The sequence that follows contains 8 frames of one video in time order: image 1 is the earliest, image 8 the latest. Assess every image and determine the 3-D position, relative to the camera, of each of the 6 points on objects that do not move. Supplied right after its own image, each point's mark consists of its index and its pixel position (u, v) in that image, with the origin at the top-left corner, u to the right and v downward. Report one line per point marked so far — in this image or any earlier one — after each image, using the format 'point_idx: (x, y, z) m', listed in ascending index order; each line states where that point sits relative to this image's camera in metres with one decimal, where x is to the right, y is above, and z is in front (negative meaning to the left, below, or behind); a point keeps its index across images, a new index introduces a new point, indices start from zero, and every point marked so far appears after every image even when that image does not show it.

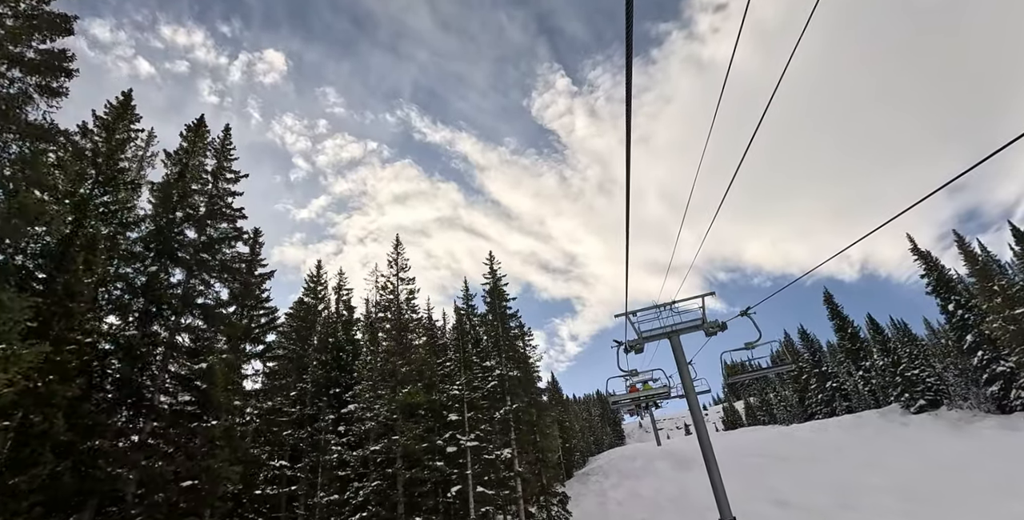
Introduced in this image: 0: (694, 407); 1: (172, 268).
0: (+7.8, -6.2, +18.9) m
1: (-12.0, -0.3, +15.6) m
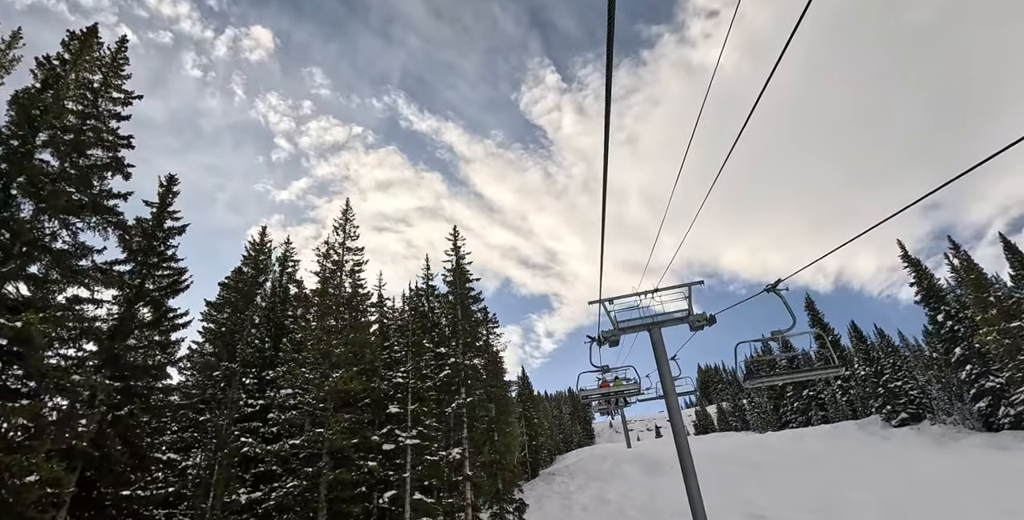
0: (+5.8, -5.4, +16.1) m
1: (-13.4, +1.6, +11.9) m
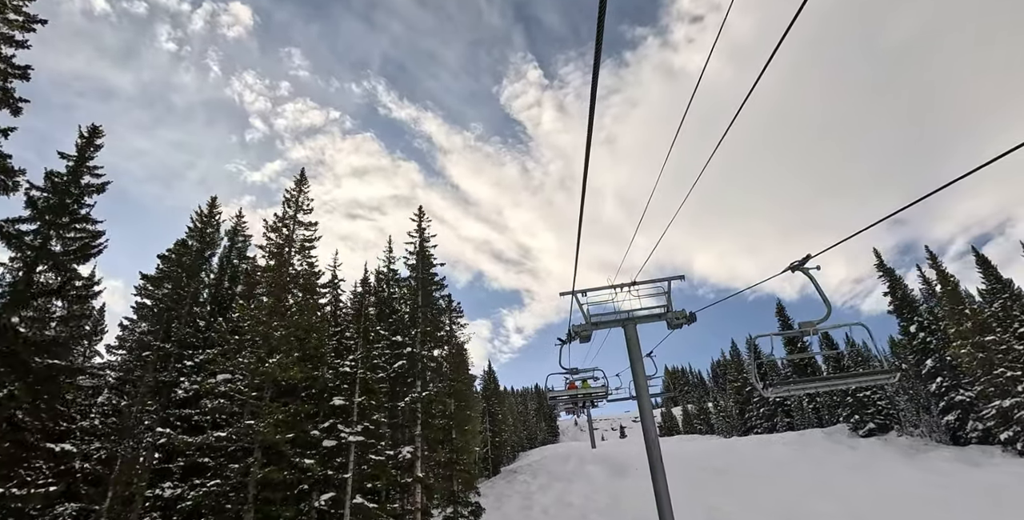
0: (+4.5, -5.1, +14.5) m
1: (-14.1, +3.0, +9.1) m
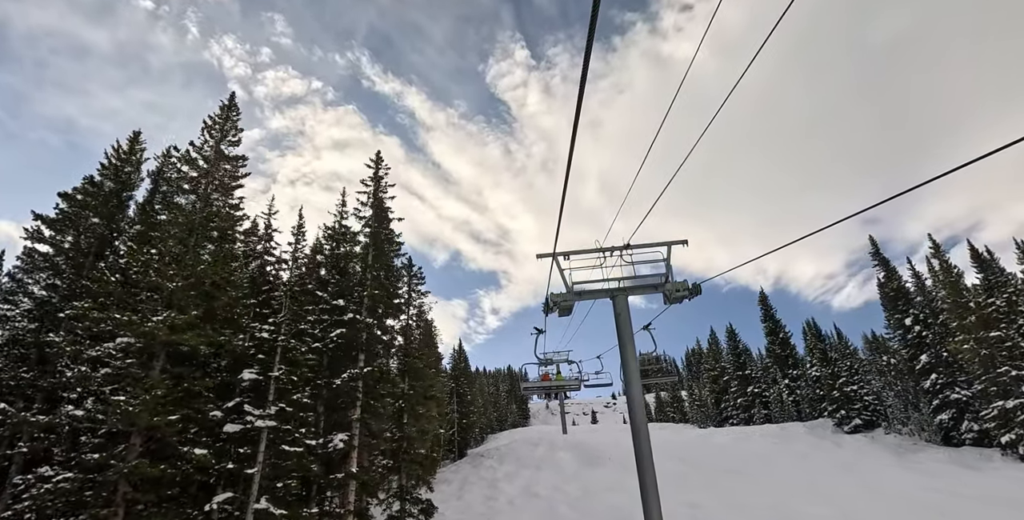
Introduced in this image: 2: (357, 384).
0: (+3.4, -3.9, +11.6) m
1: (-14.5, +4.8, +5.0) m
2: (-5.0, -4.0, +14.1) m
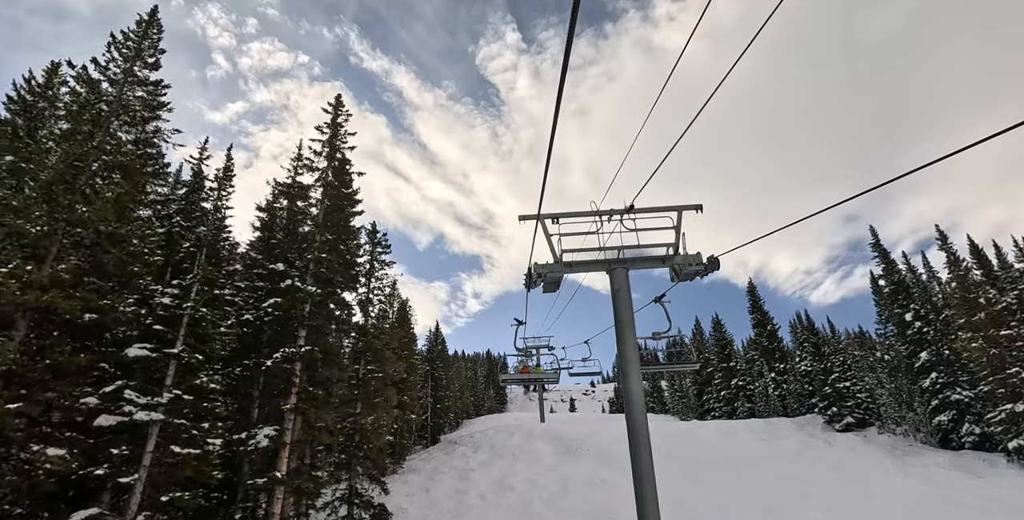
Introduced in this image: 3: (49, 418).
0: (+2.8, -3.1, +9.3) m
1: (-14.5, +6.0, +1.8) m
2: (-5.7, -2.8, +11.5) m
3: (-9.6, -3.4, +9.4) m
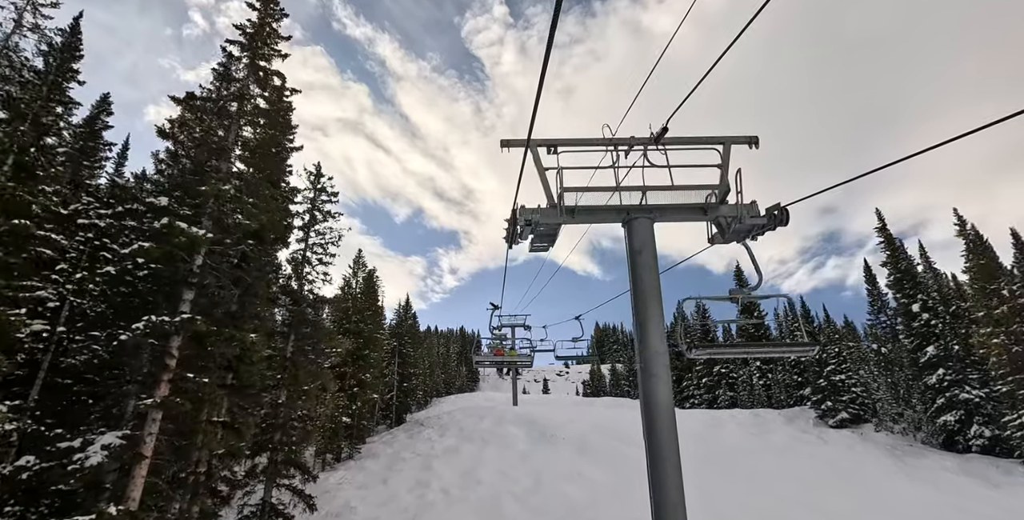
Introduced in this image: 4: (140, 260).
0: (+2.3, -2.3, +6.3) m
1: (-14.1, +7.2, -2.6) m
2: (-6.2, -1.5, +8.0) m
3: (-10.0, -2.1, +5.7) m
4: (-7.1, -0.1, +8.8) m
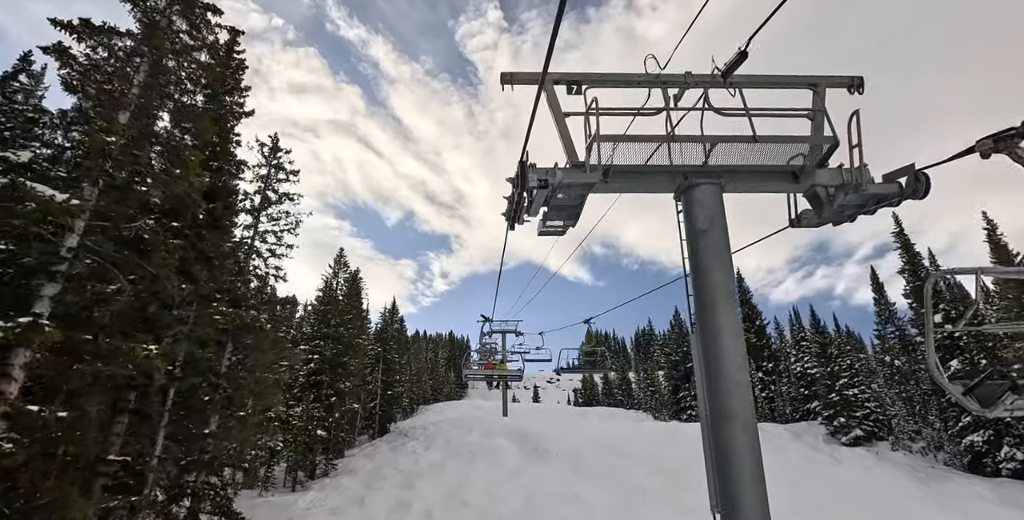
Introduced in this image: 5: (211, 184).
0: (+2.3, -2.2, +4.2) m
1: (-13.8, +7.6, -4.8) m
2: (-6.2, -1.3, +5.8) m
3: (-10.0, -1.8, +3.4) m
4: (-7.1, +0.2, +6.6) m
5: (-6.0, +1.5, +8.2) m
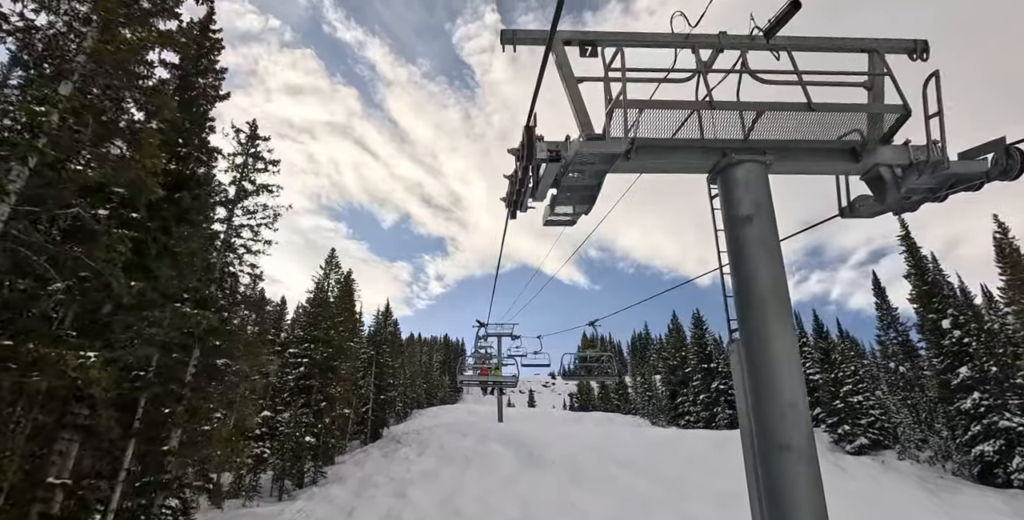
0: (+2.3, -2.1, +3.5) m
1: (-13.6, +7.9, -5.7) m
2: (-6.2, -1.2, +4.9) m
3: (-10.0, -1.6, +2.6) m
4: (-7.1, +0.2, +5.8) m
5: (-6.0, +1.5, +7.4) m
